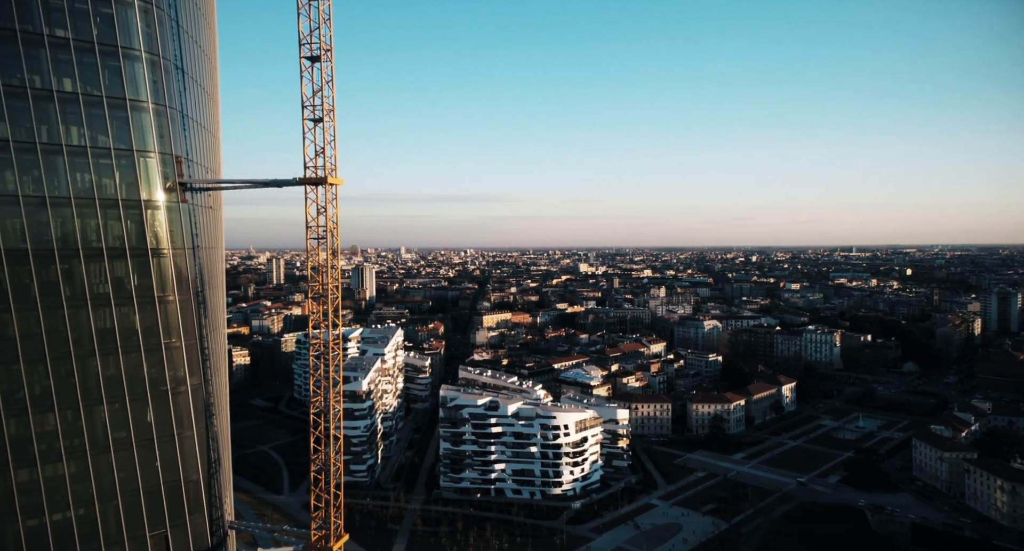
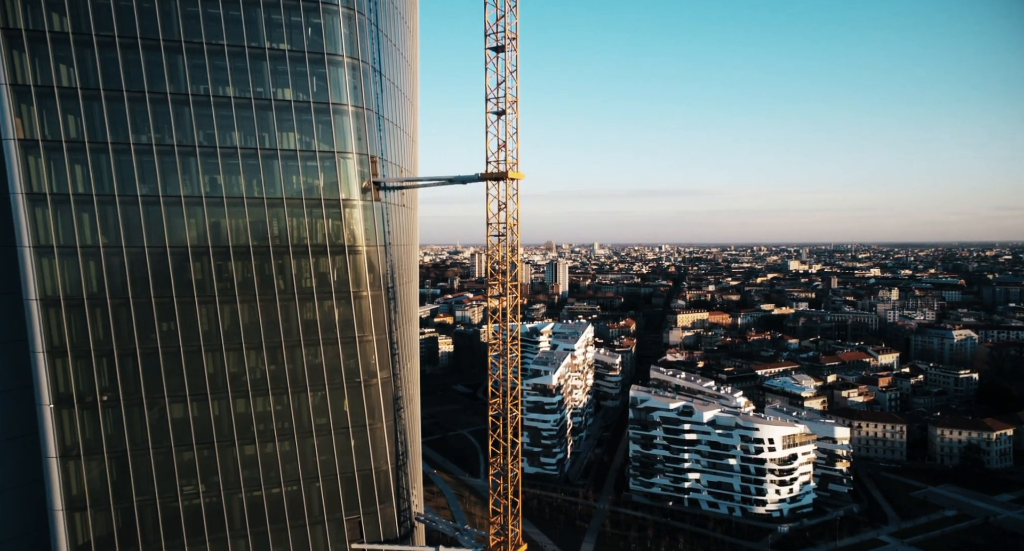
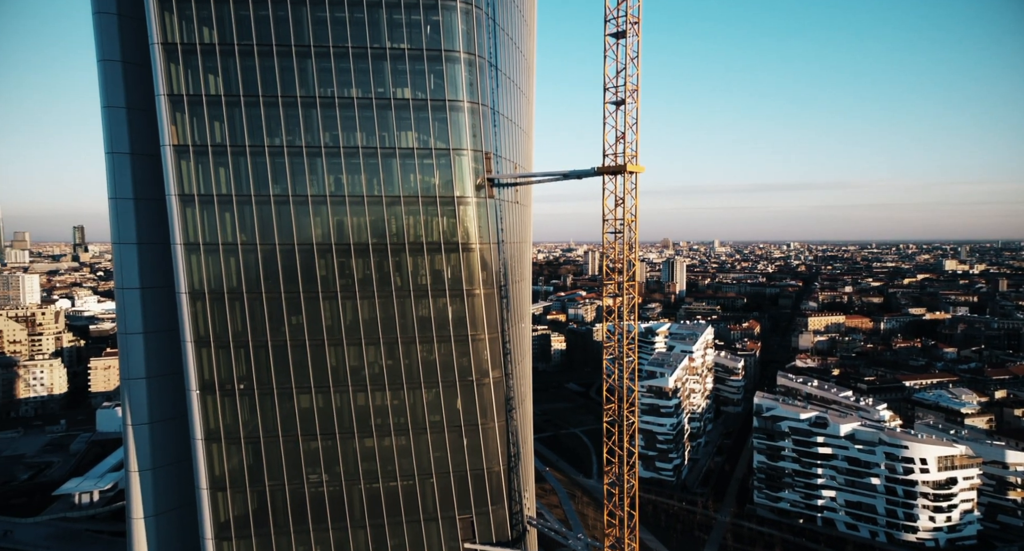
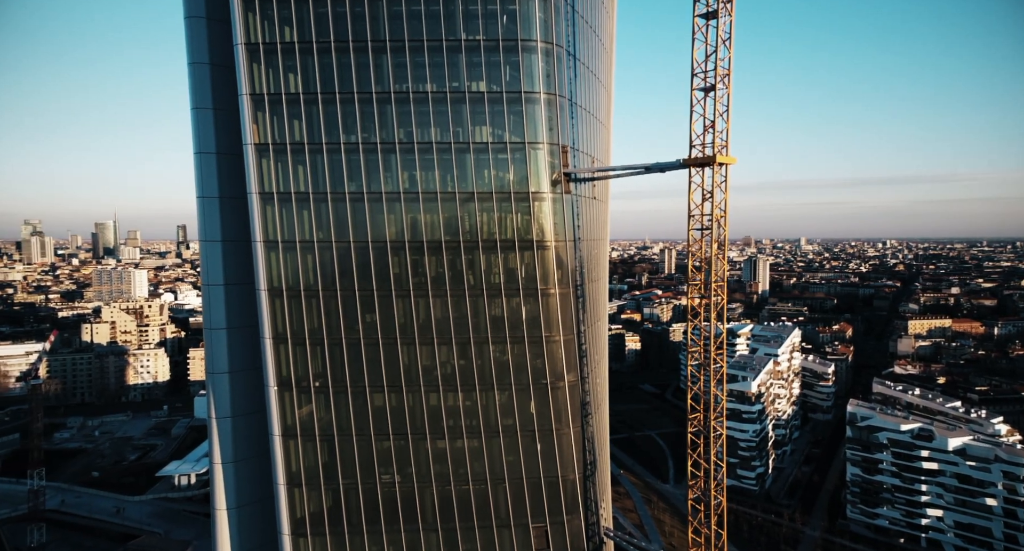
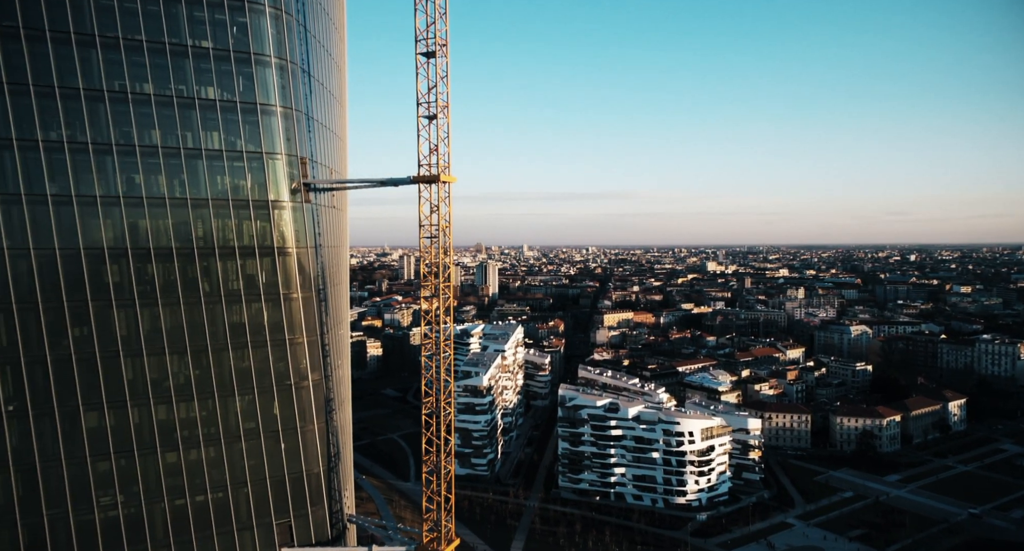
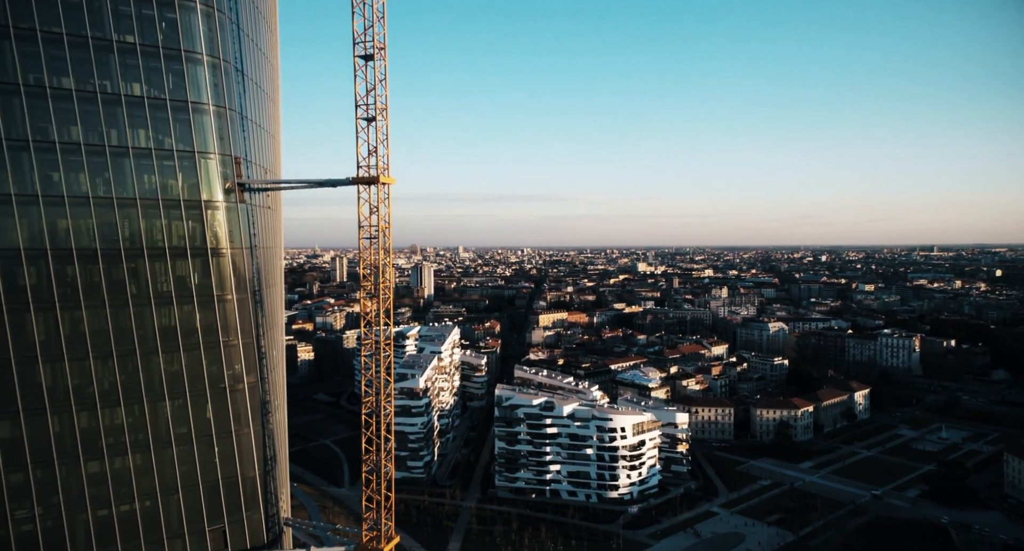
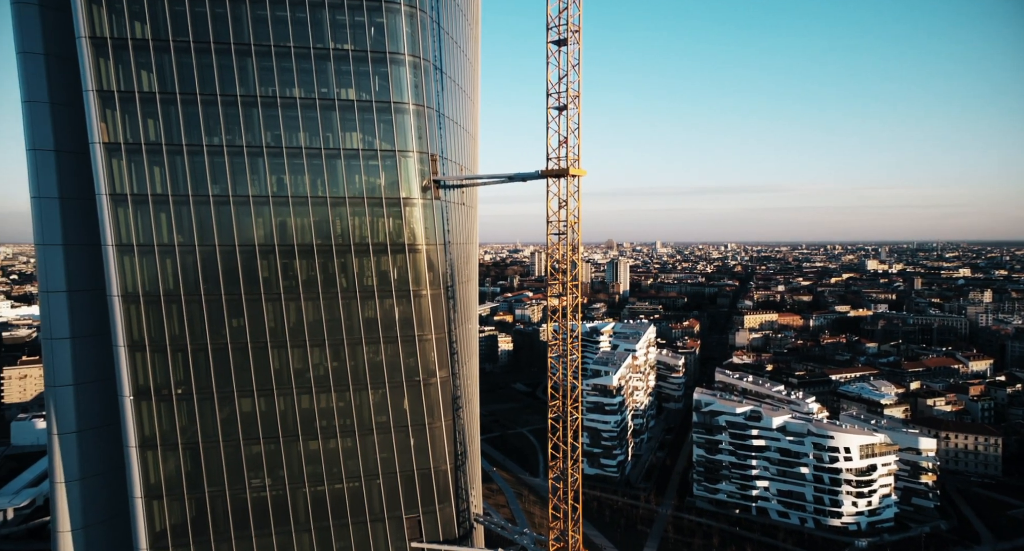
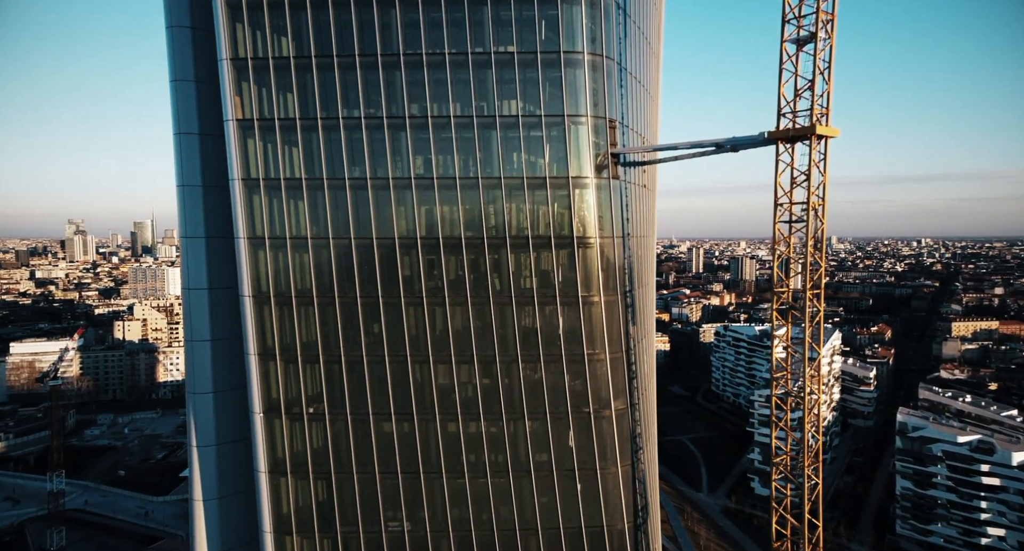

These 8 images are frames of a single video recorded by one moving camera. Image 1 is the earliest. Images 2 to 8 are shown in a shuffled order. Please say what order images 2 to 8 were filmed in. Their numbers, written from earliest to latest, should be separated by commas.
6, 5, 2, 7, 3, 4, 8
